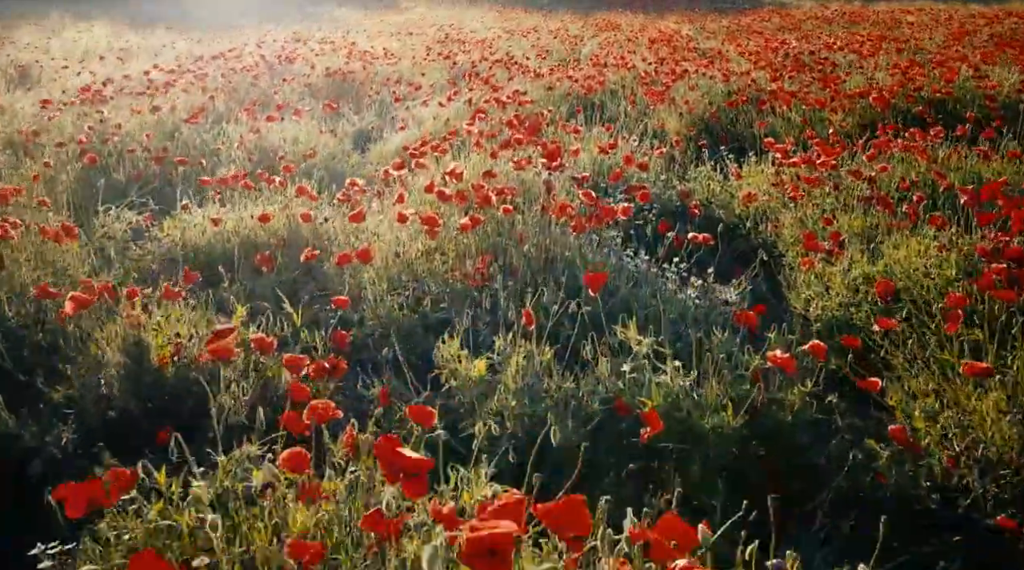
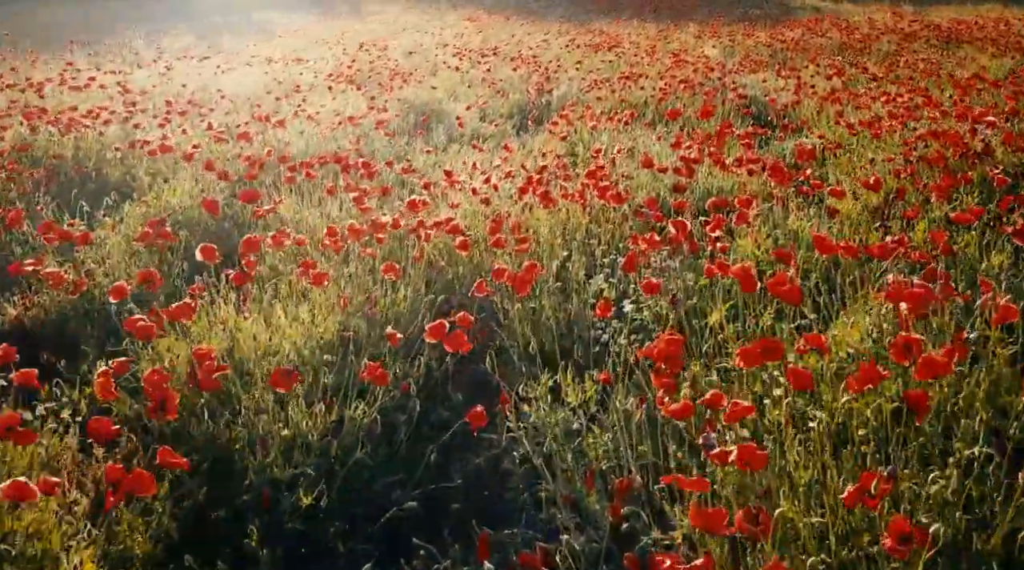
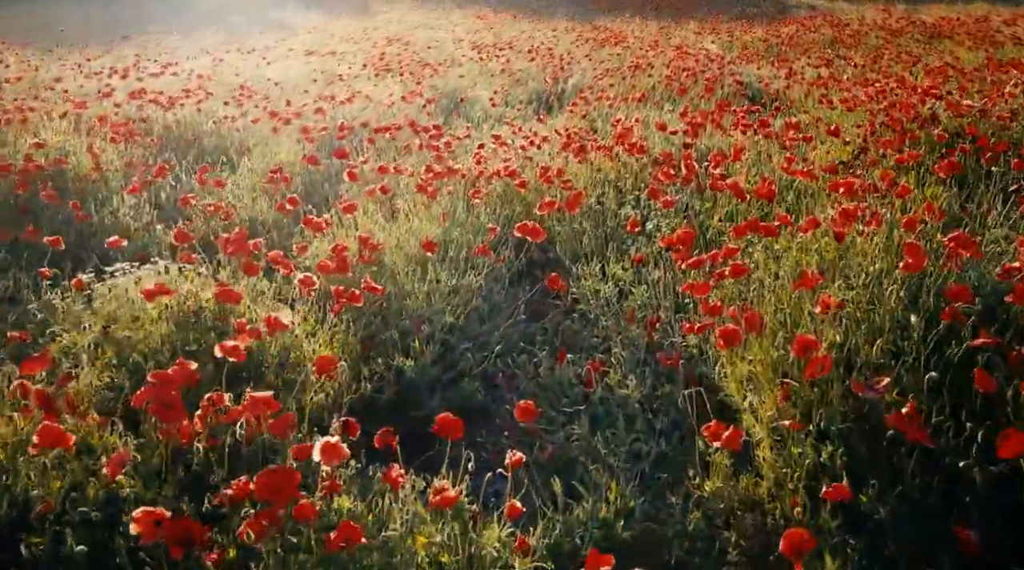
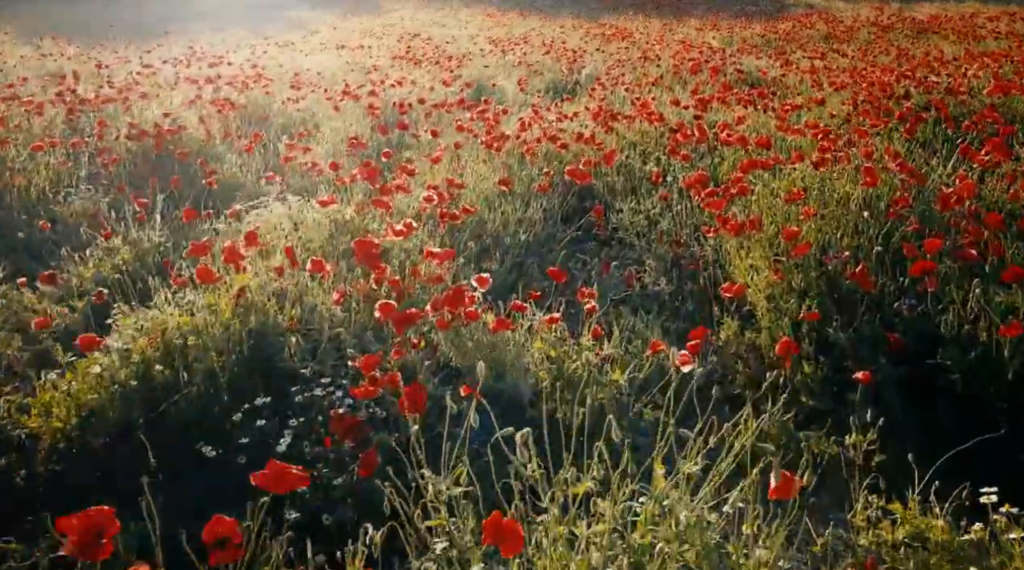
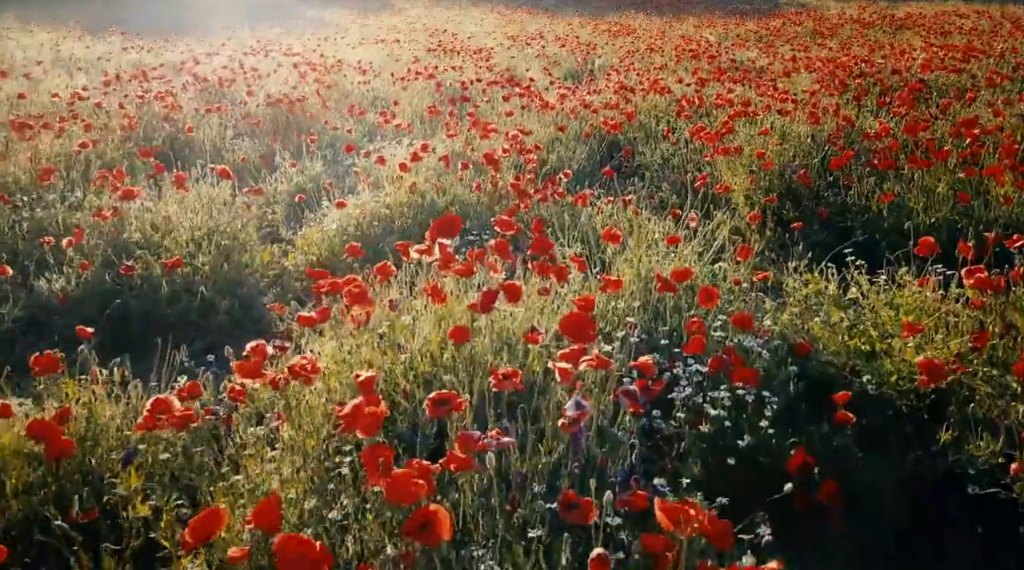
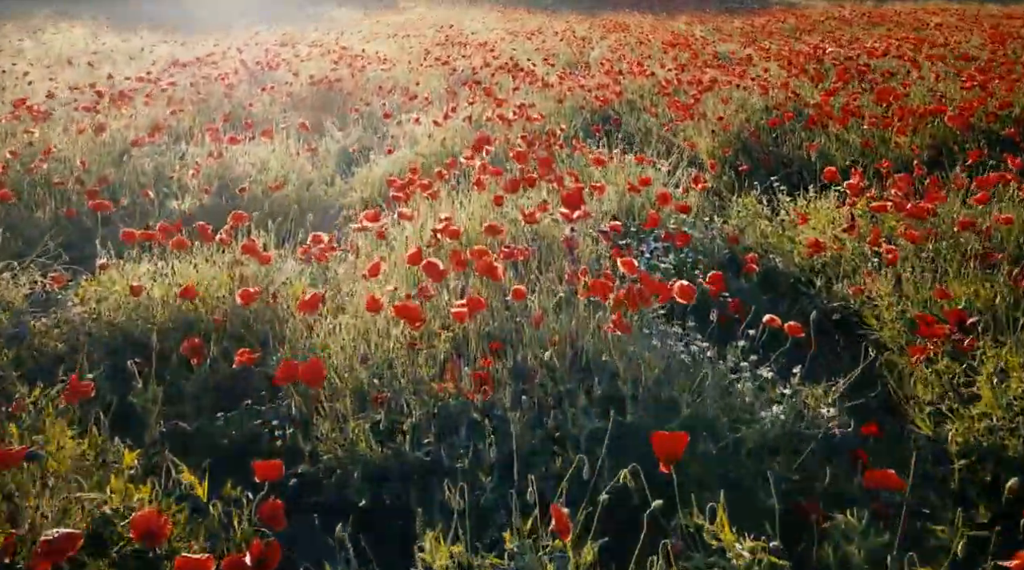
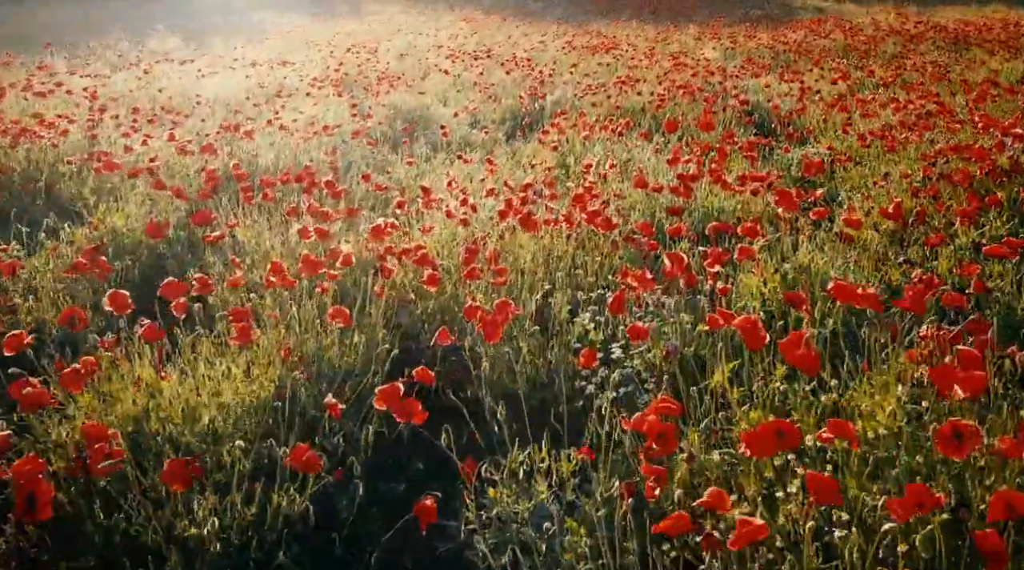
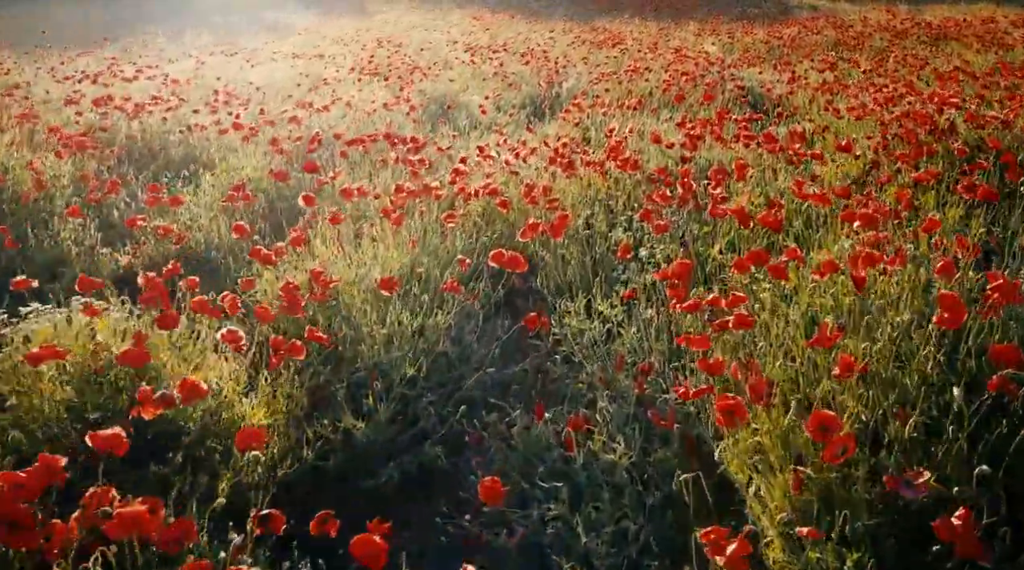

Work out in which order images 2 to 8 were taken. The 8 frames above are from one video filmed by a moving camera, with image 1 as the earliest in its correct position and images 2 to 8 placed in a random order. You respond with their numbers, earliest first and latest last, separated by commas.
6, 5, 4, 3, 8, 2, 7
